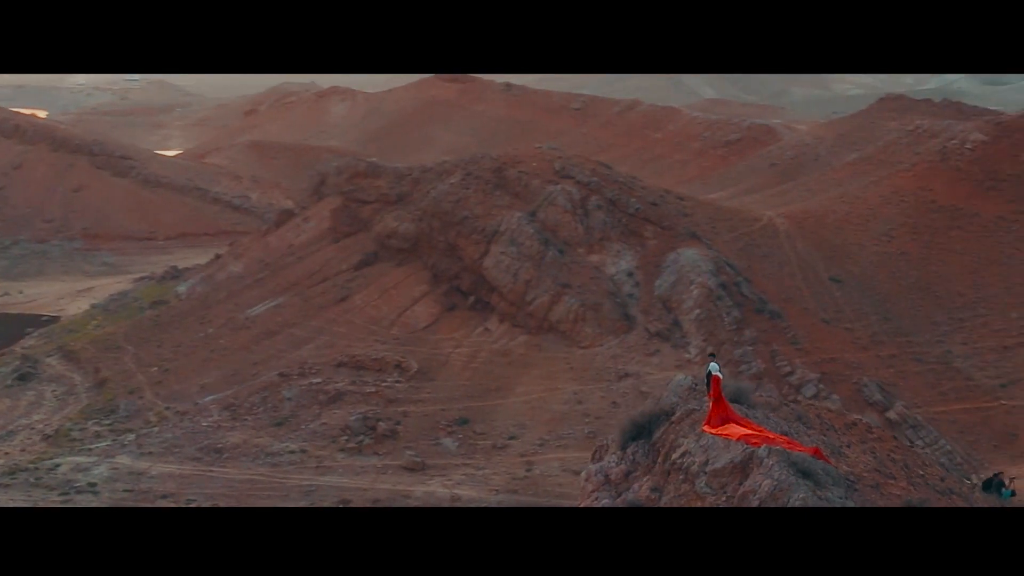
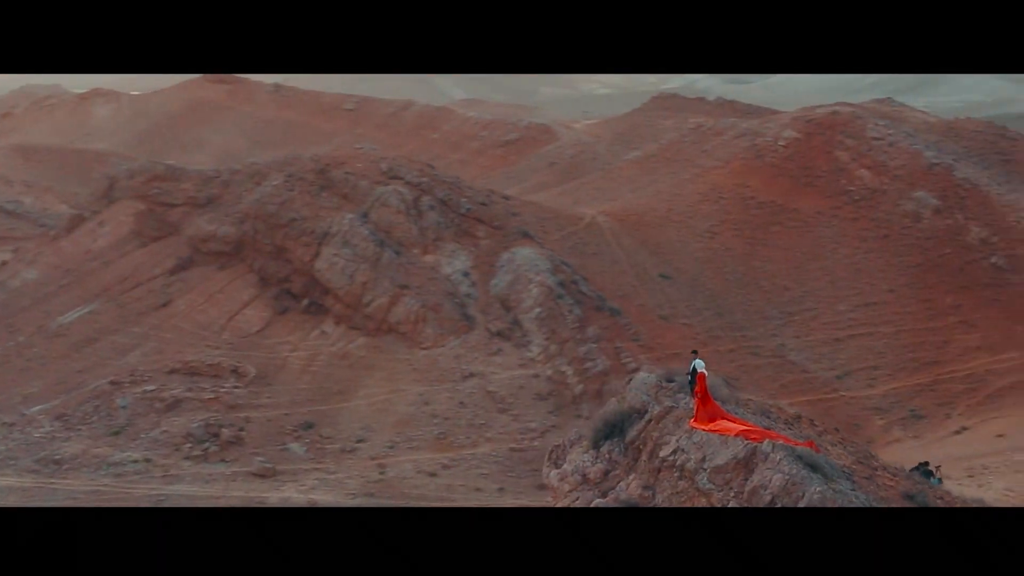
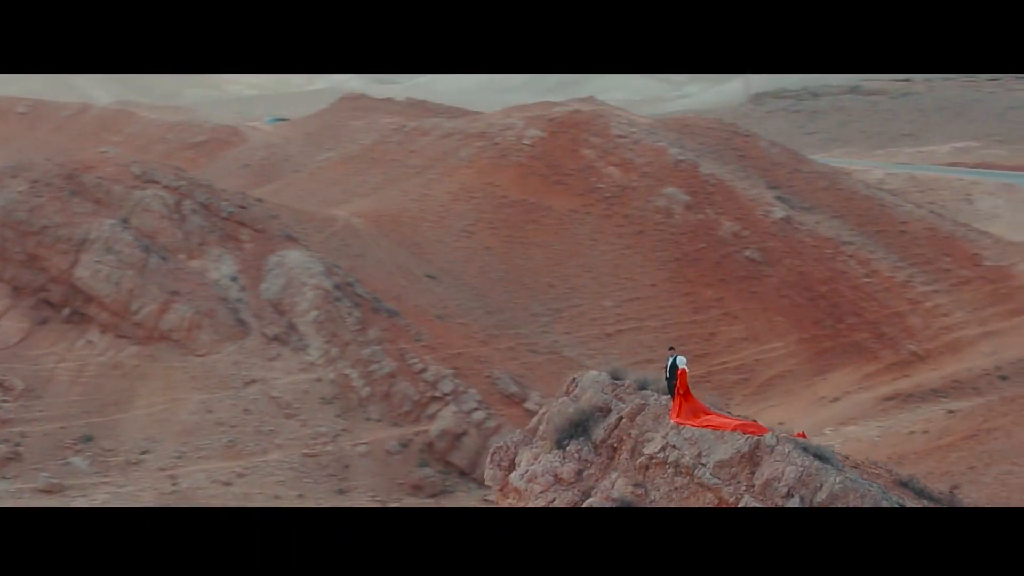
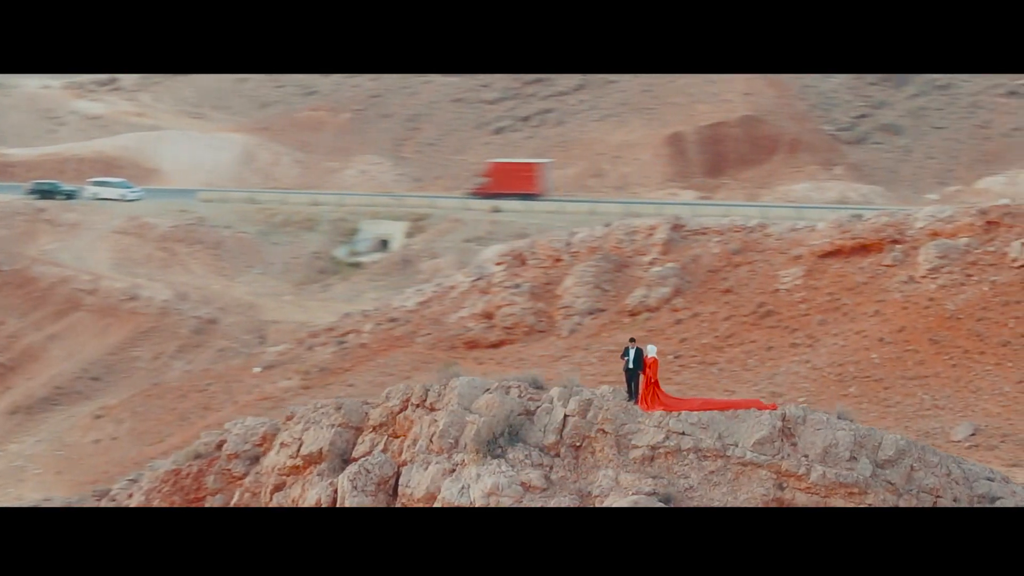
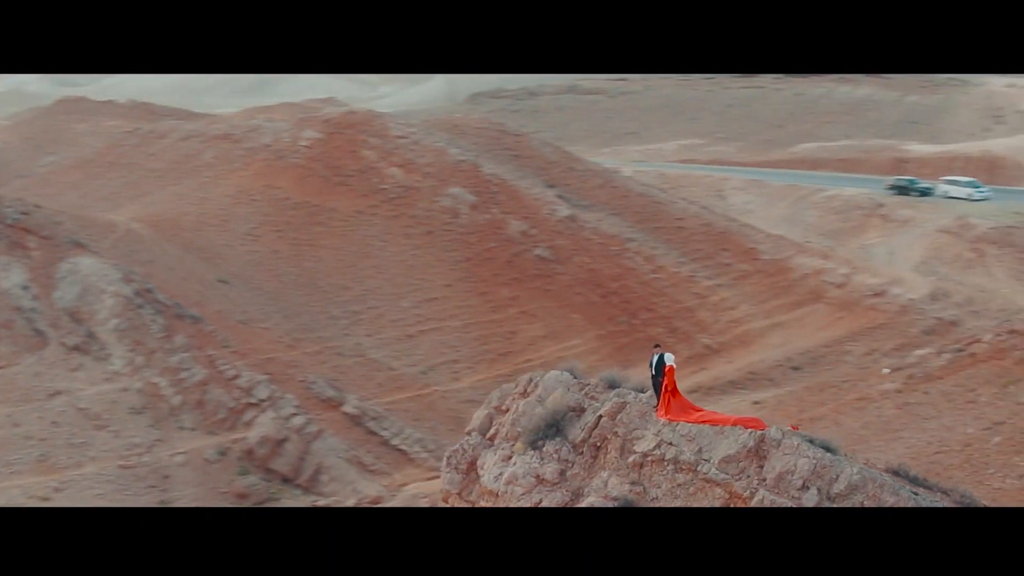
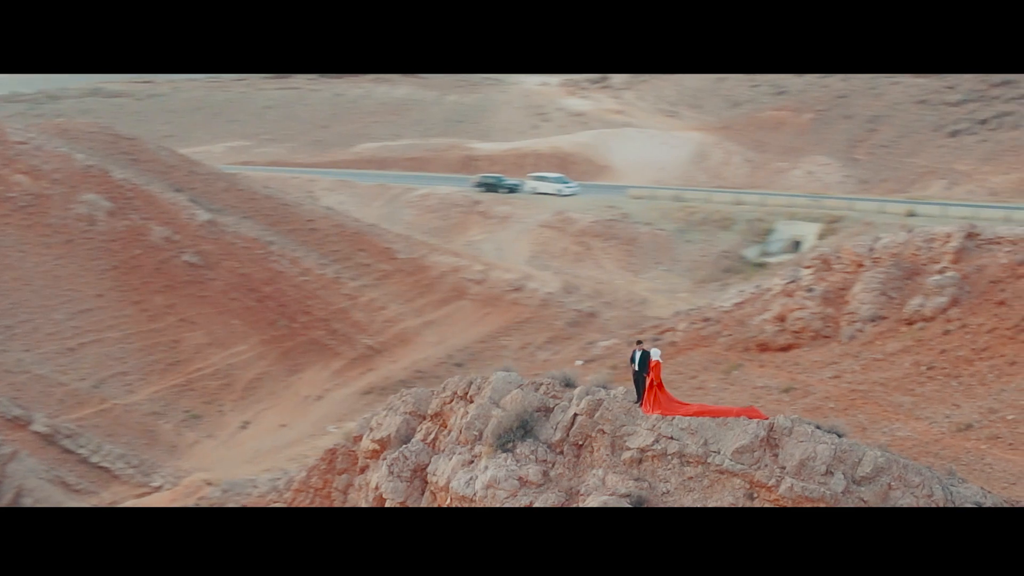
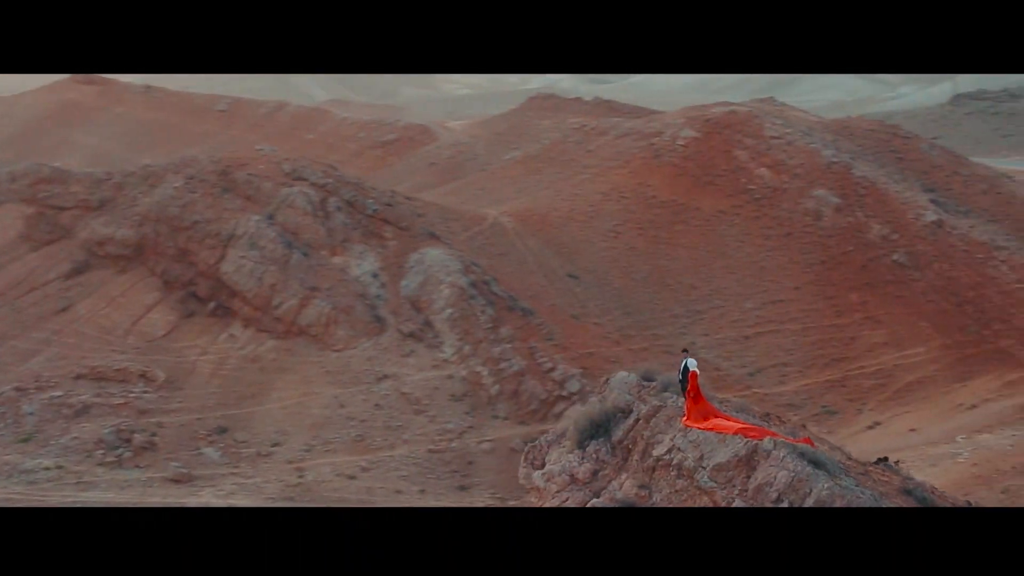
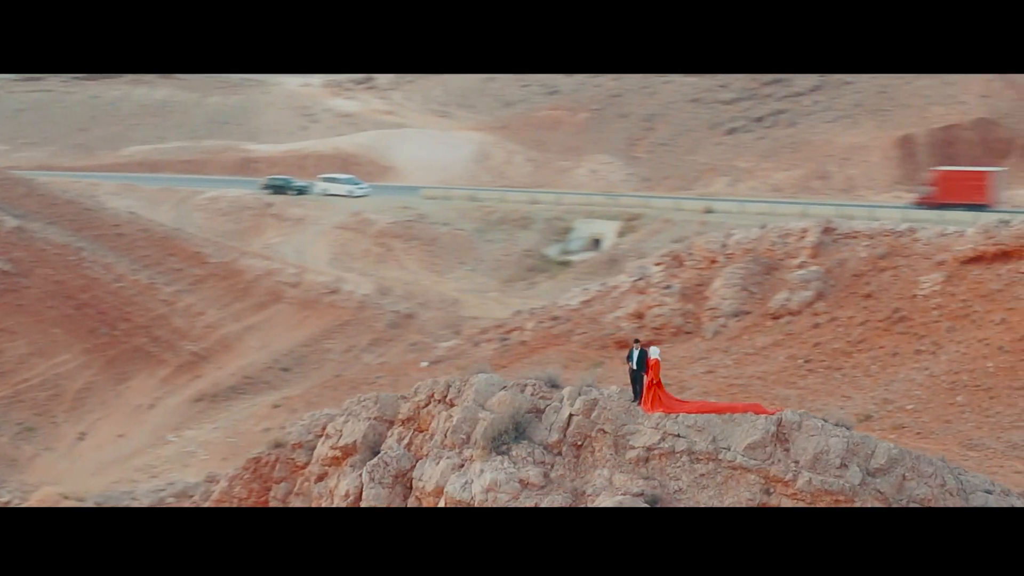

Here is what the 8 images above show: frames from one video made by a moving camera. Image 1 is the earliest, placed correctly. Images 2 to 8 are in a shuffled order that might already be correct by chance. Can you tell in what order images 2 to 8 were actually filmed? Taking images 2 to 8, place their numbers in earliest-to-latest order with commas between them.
2, 7, 3, 5, 6, 8, 4
